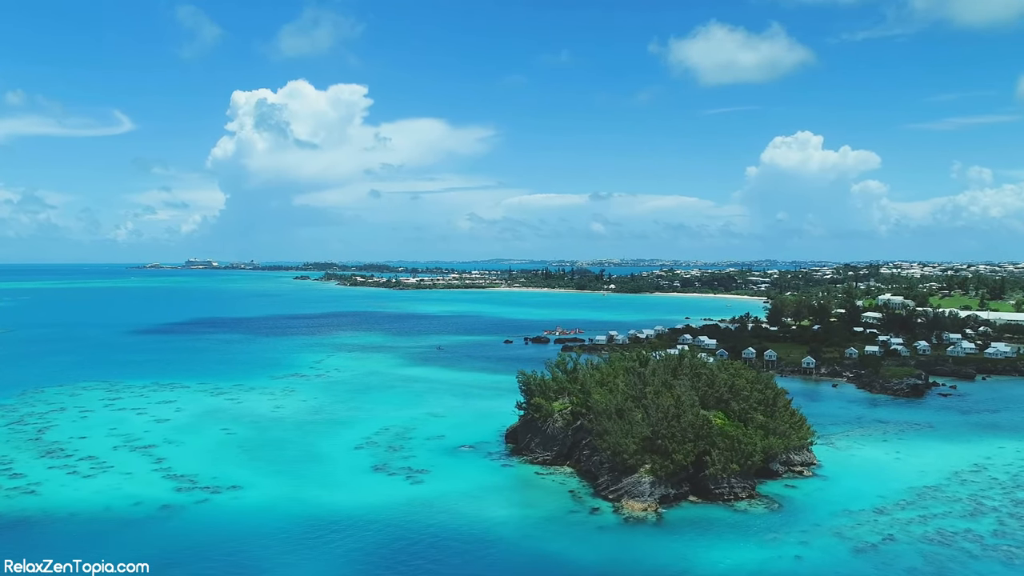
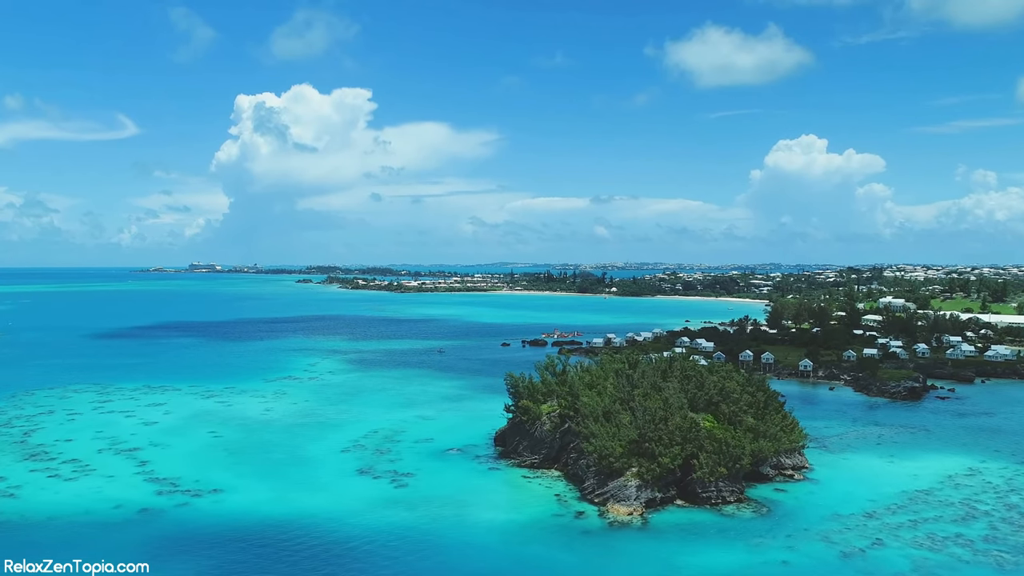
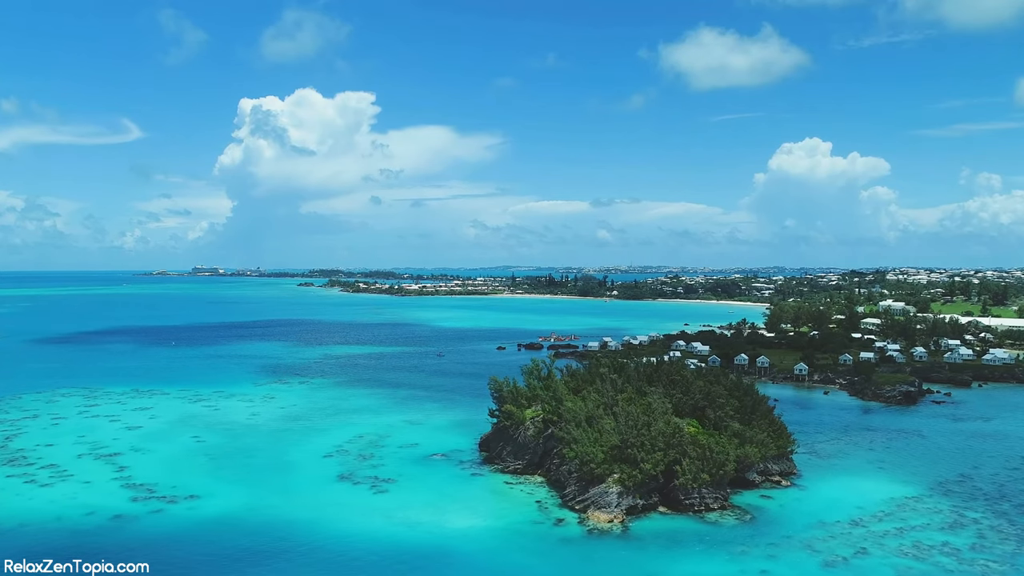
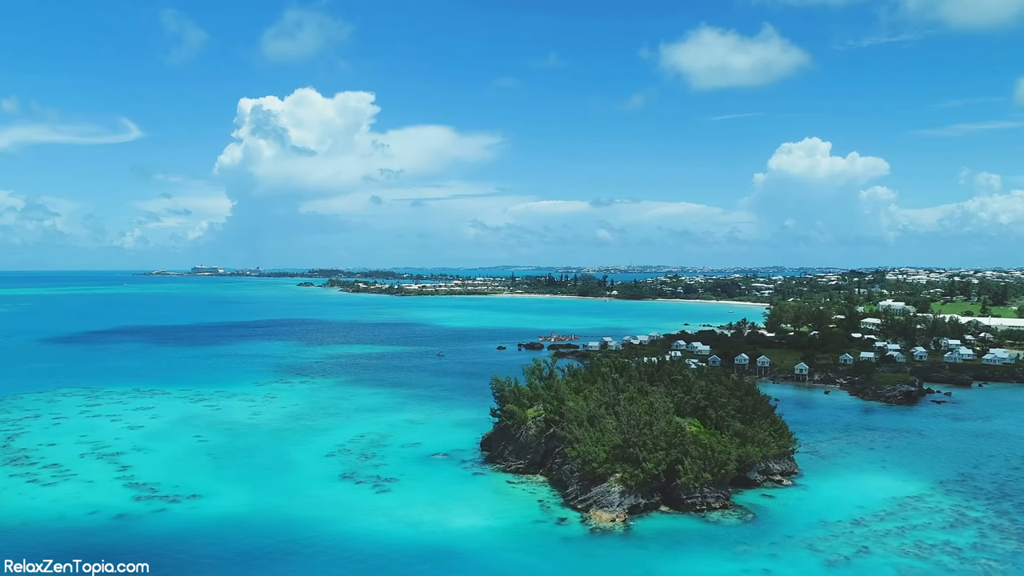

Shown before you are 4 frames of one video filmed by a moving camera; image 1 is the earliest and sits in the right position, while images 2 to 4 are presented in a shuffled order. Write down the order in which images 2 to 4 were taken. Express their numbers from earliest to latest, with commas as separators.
2, 4, 3
